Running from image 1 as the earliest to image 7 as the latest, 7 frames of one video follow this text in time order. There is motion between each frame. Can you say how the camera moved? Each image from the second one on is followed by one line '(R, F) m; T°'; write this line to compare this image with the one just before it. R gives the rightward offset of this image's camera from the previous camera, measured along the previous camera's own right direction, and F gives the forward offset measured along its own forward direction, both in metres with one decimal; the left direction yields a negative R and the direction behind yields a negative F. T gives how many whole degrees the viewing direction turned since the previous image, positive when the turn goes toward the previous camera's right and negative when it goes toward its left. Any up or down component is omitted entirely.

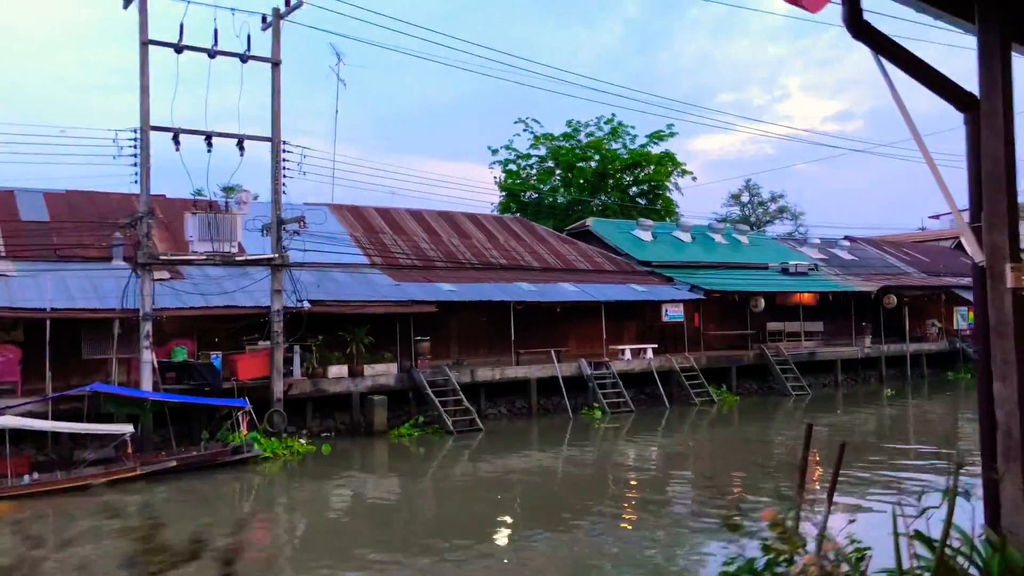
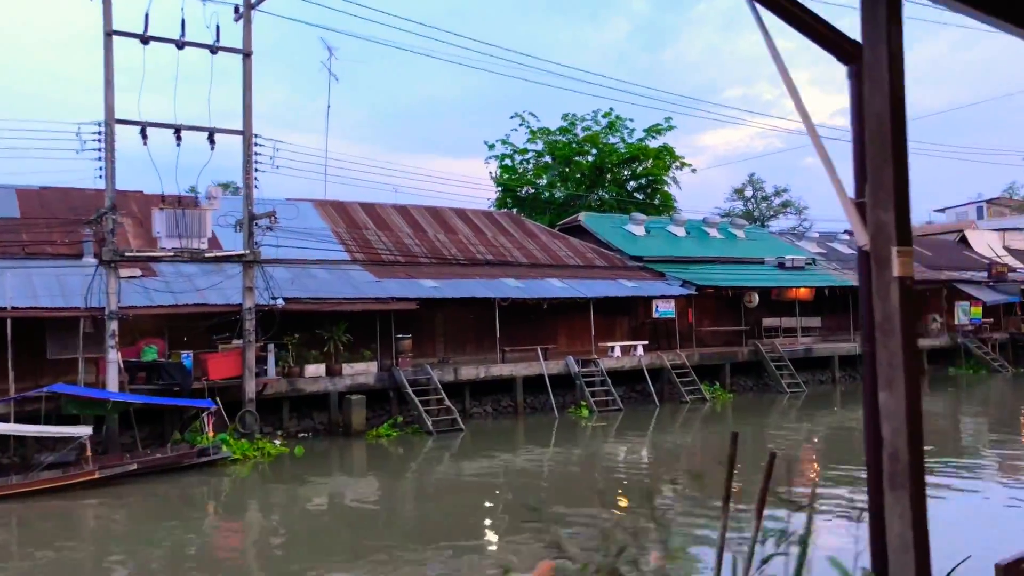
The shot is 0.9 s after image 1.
(+0.4, +0.4) m; -1°
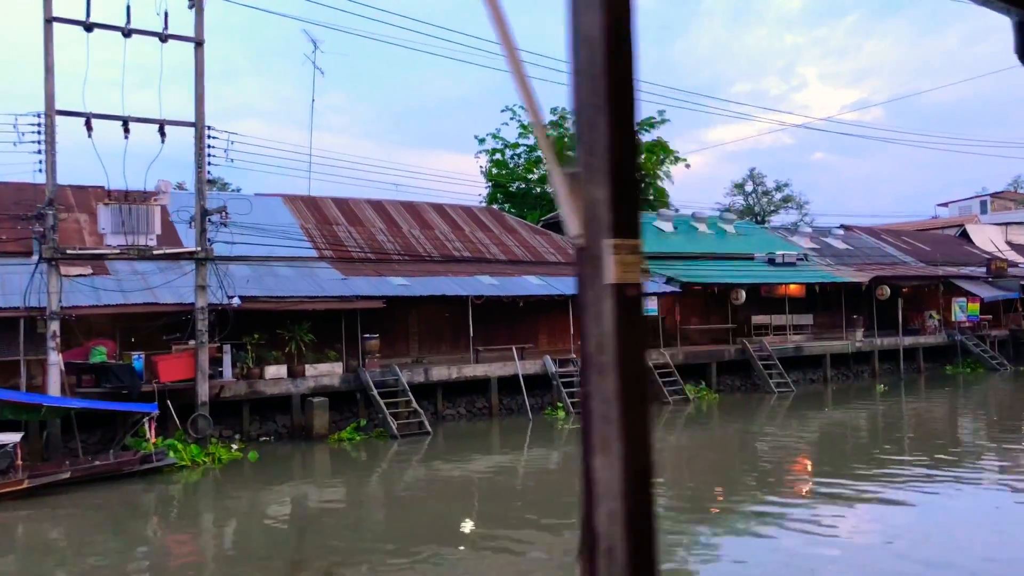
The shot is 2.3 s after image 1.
(+0.6, +0.6) m; -1°
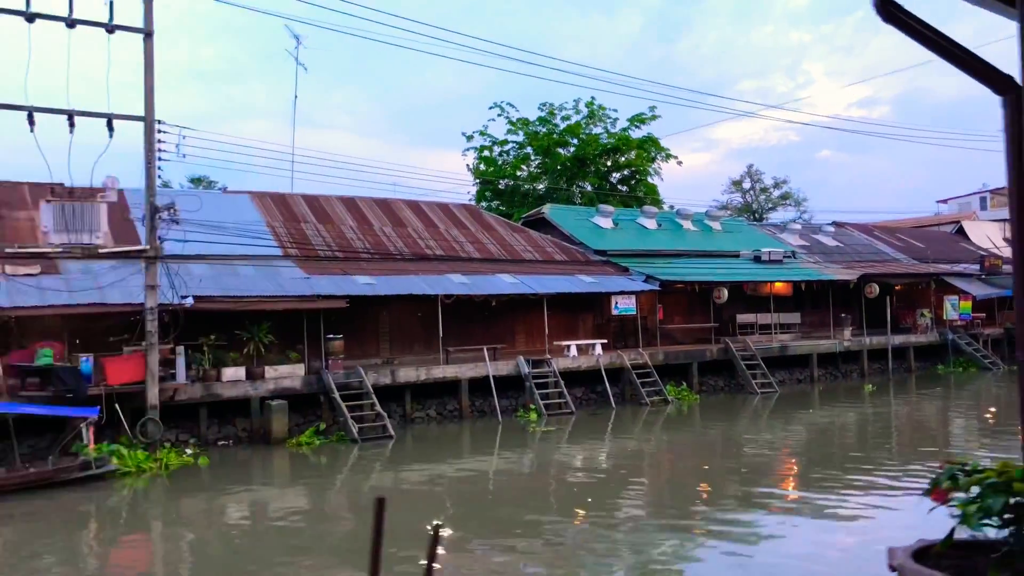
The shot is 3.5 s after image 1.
(+0.6, +0.4) m; 0°
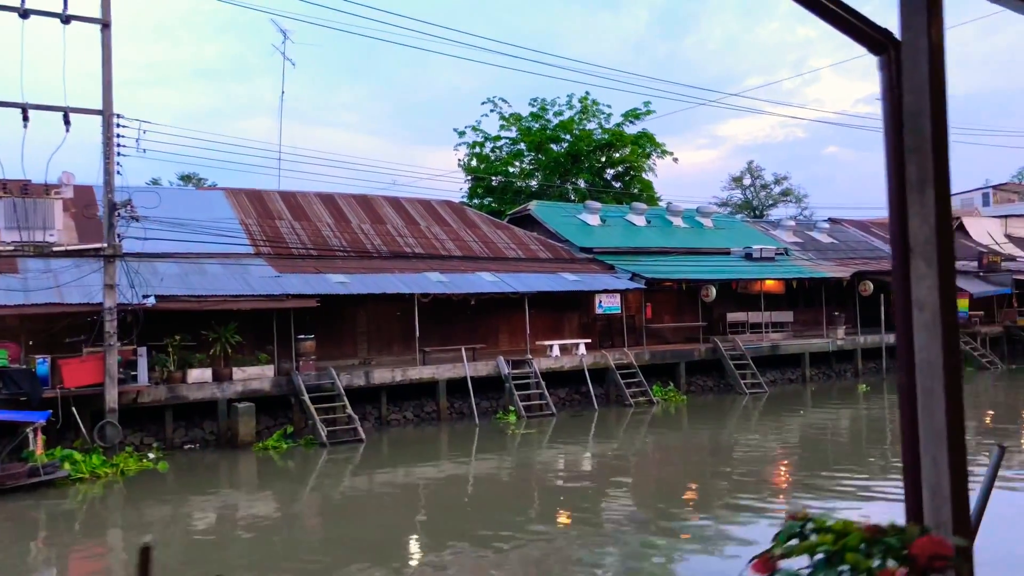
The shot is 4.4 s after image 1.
(+0.4, +0.4) m; 0°
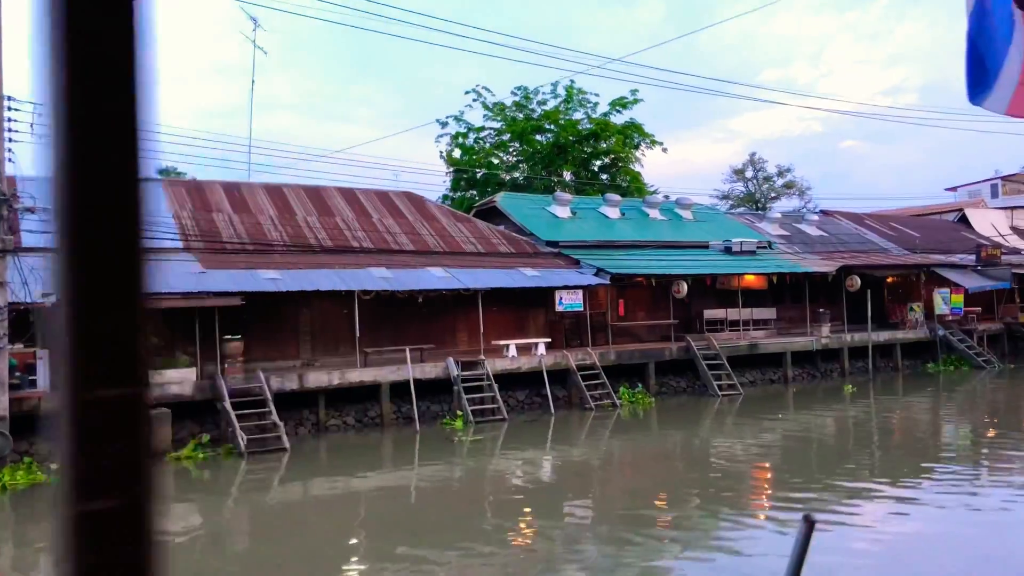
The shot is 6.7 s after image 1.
(+1.0, +1.0) m; -1°
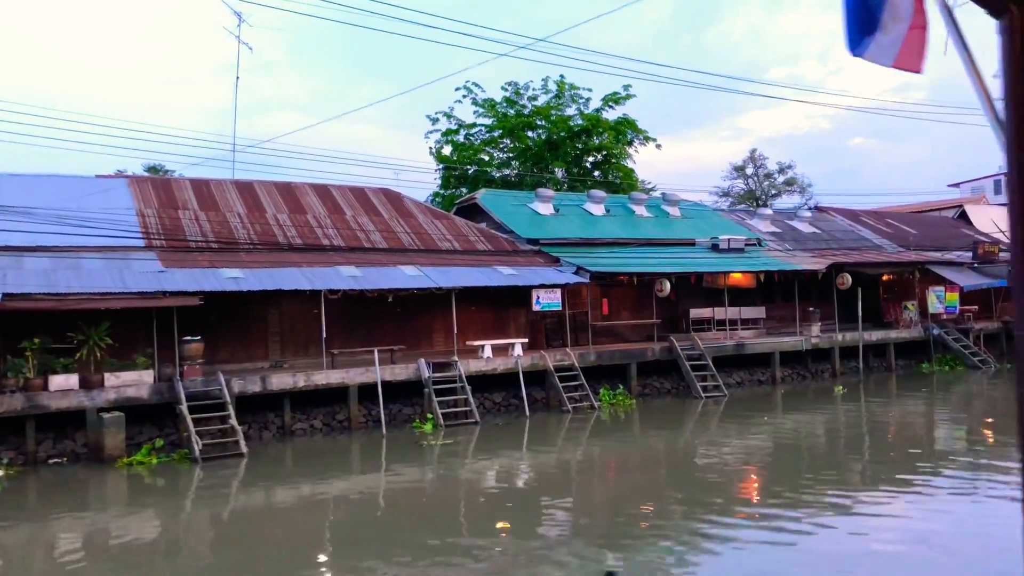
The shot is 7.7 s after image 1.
(+0.5, +0.4) m; 0°
